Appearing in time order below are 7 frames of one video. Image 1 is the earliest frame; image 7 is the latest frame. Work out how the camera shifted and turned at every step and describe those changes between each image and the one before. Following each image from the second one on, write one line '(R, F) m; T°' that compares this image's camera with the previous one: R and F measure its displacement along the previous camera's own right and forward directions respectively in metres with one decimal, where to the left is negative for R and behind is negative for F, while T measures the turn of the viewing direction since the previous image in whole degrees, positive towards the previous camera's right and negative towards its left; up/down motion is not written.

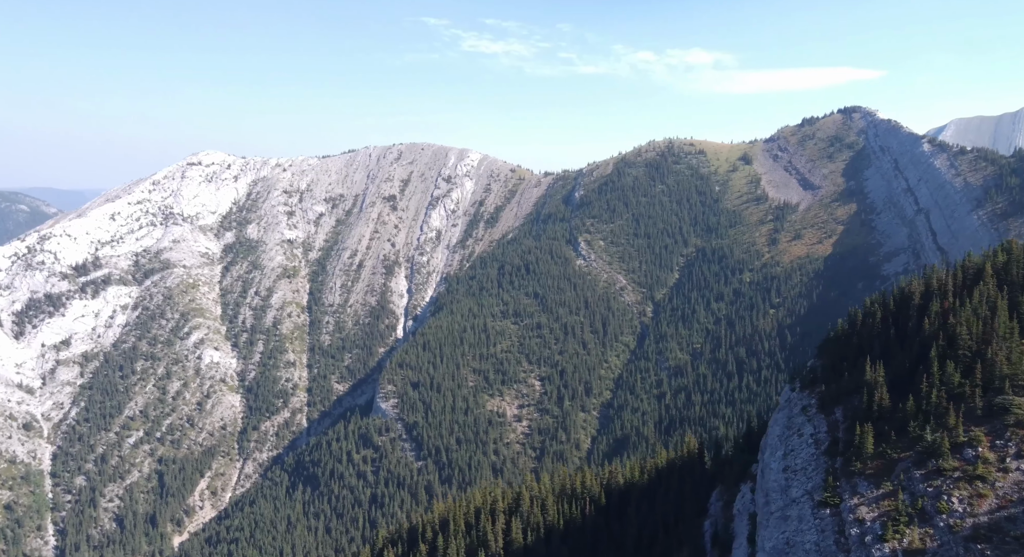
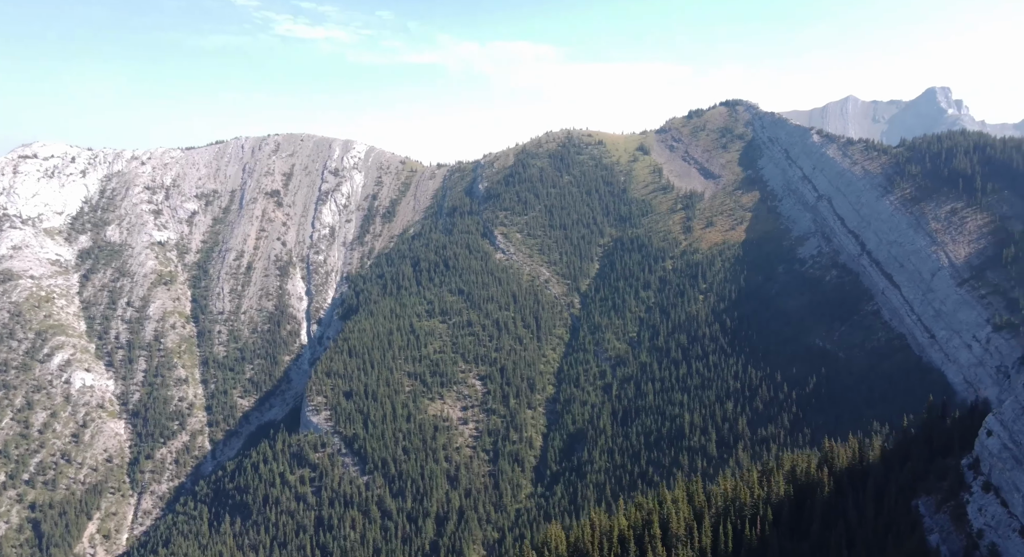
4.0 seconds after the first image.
(-50.4, +15.0) m; +16°
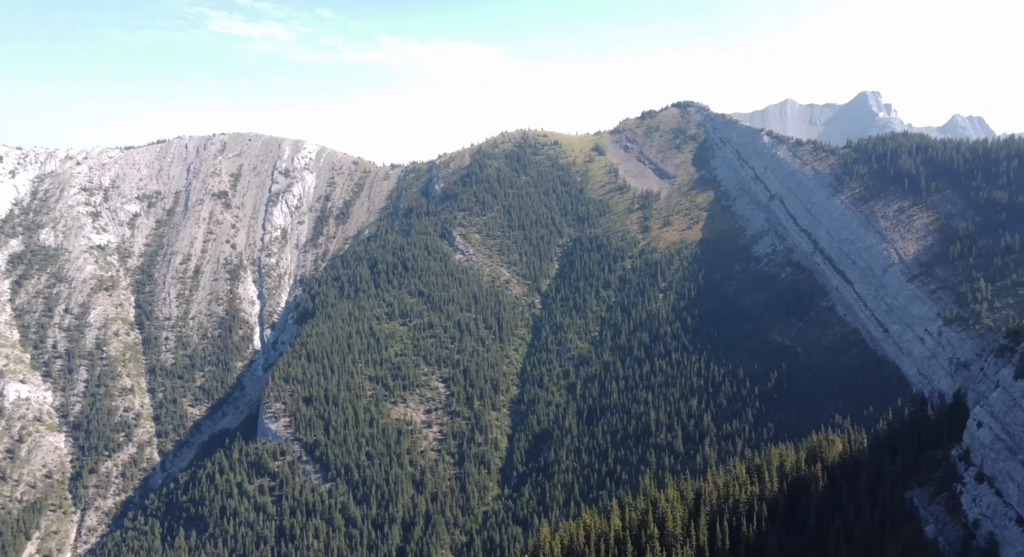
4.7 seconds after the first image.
(-10.0, +3.3) m; +5°
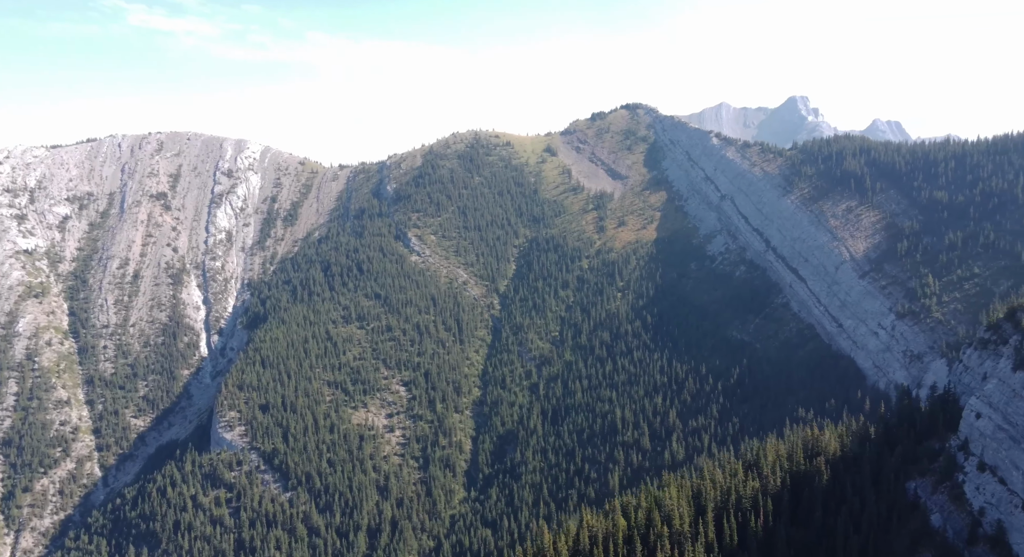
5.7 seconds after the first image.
(-13.7, +4.7) m; +6°
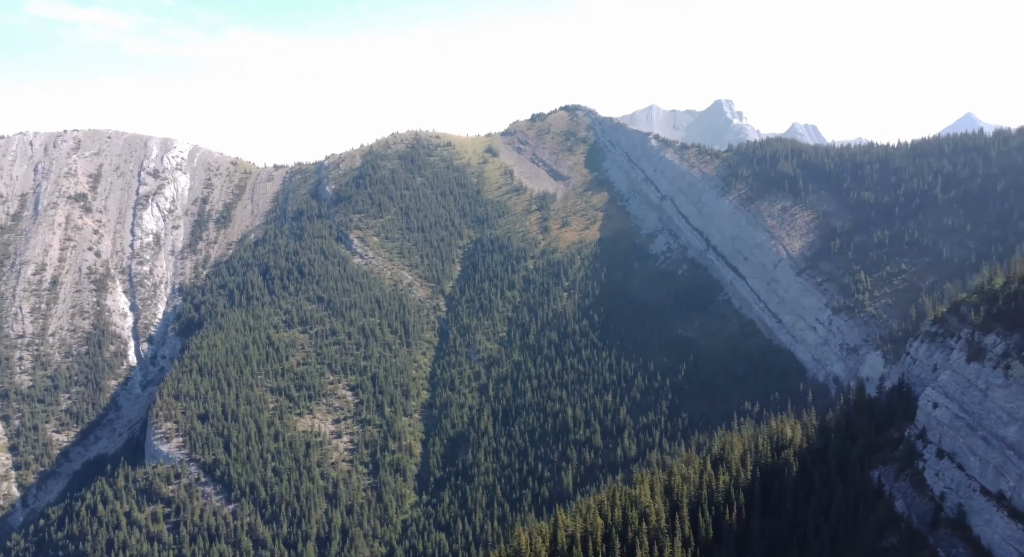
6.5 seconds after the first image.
(-10.8, +3.3) m; +6°
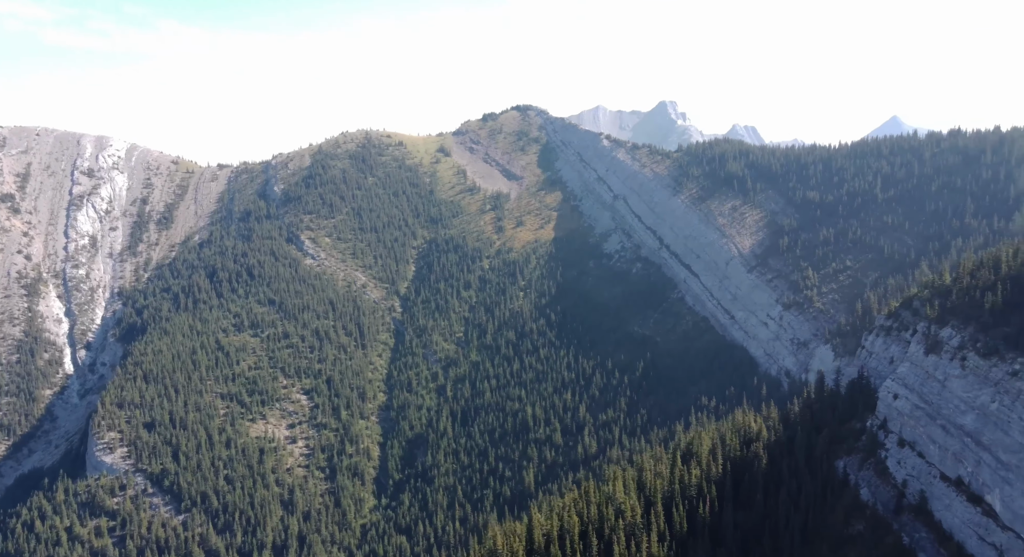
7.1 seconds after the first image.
(-6.8, +1.8) m; +4°
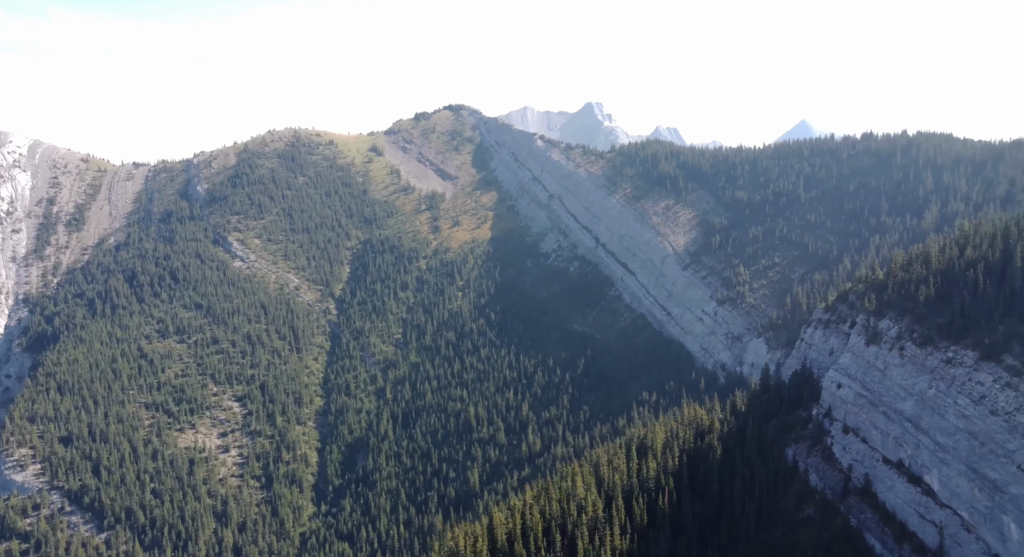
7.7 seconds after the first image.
(-7.5, +3.8) m; +5°
